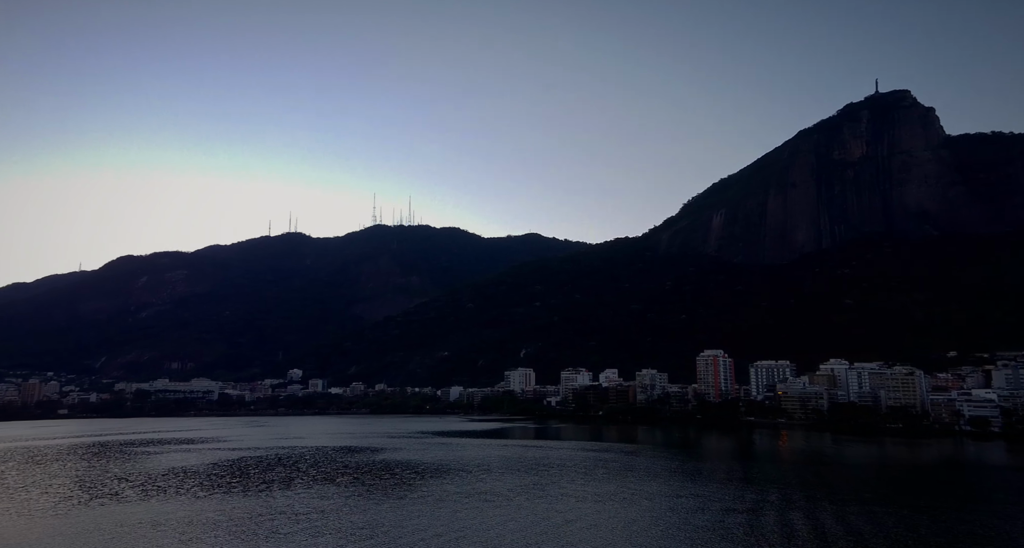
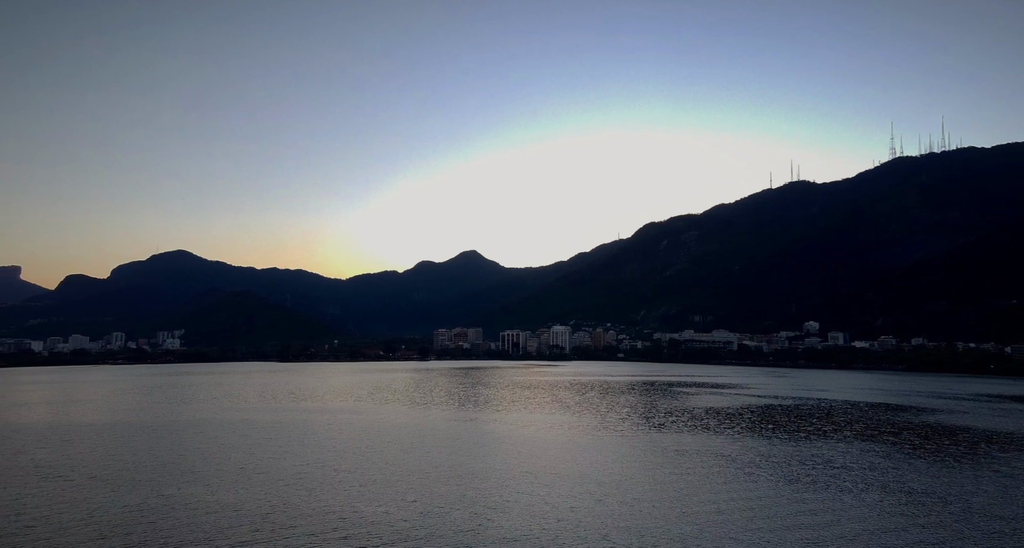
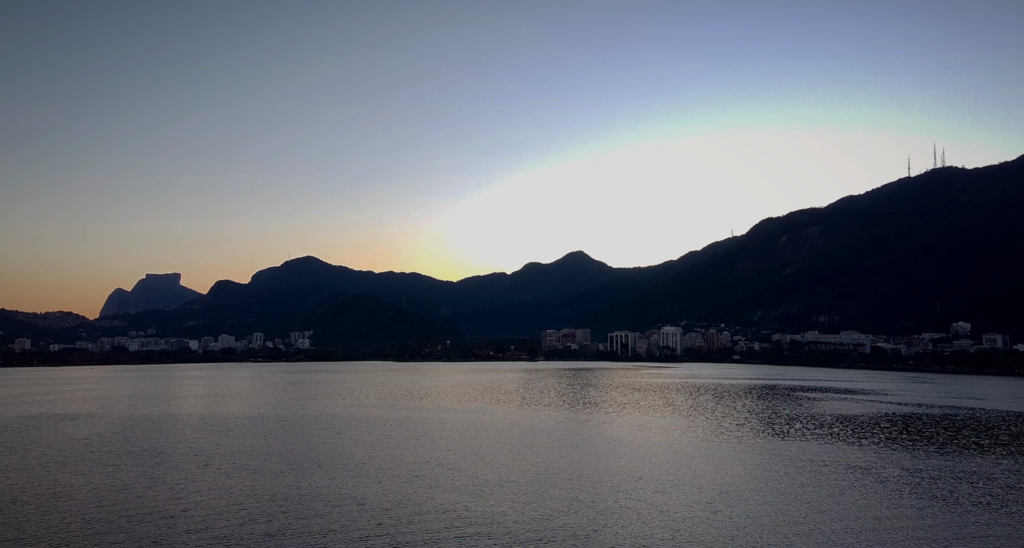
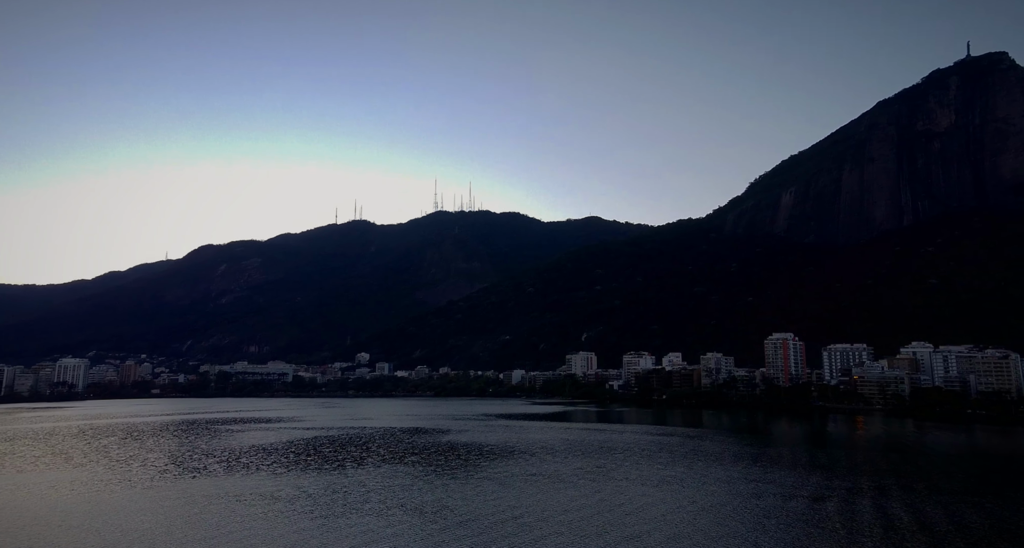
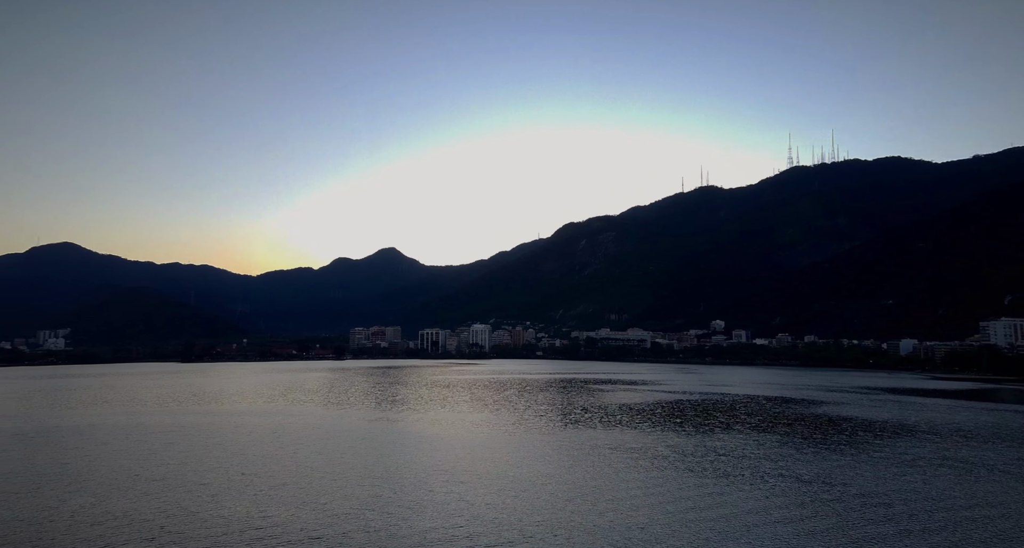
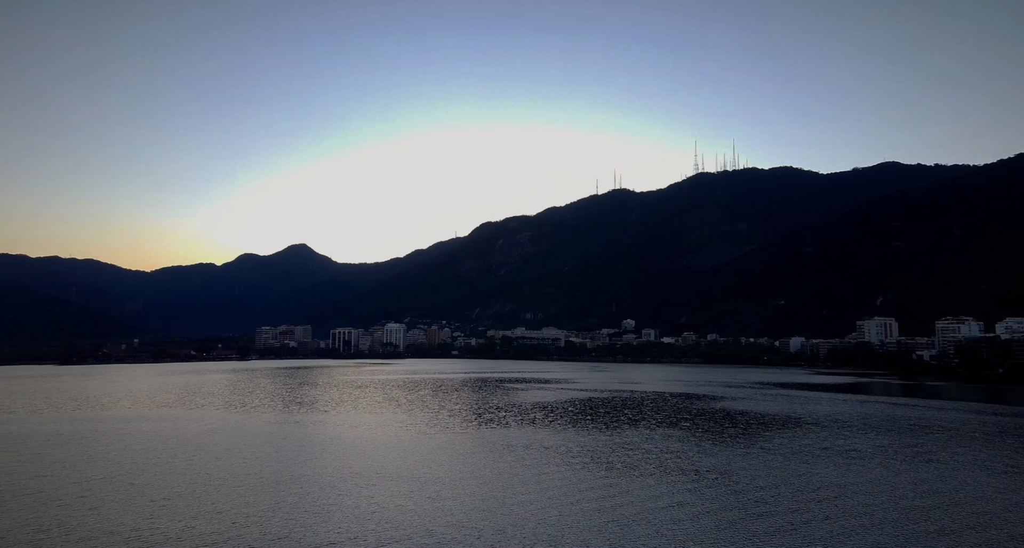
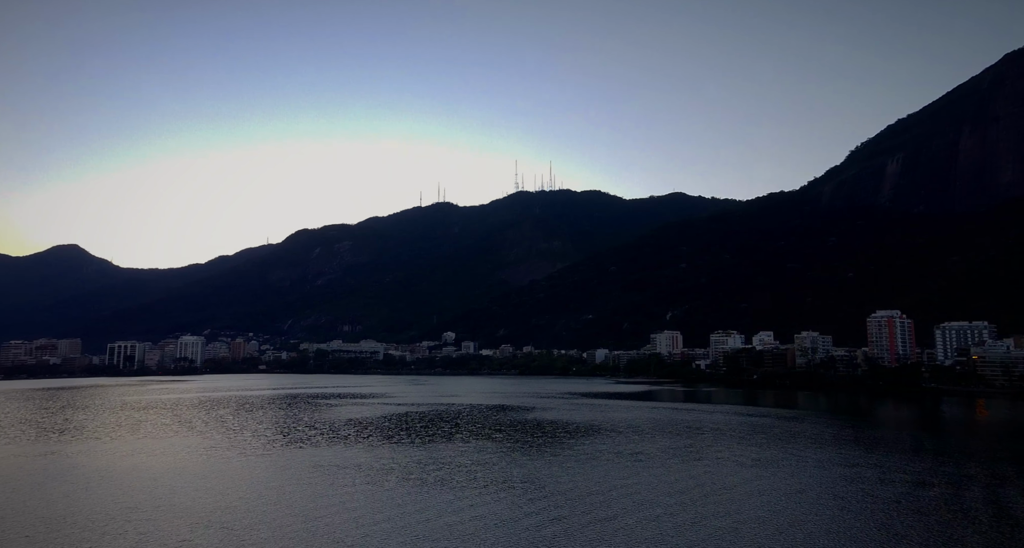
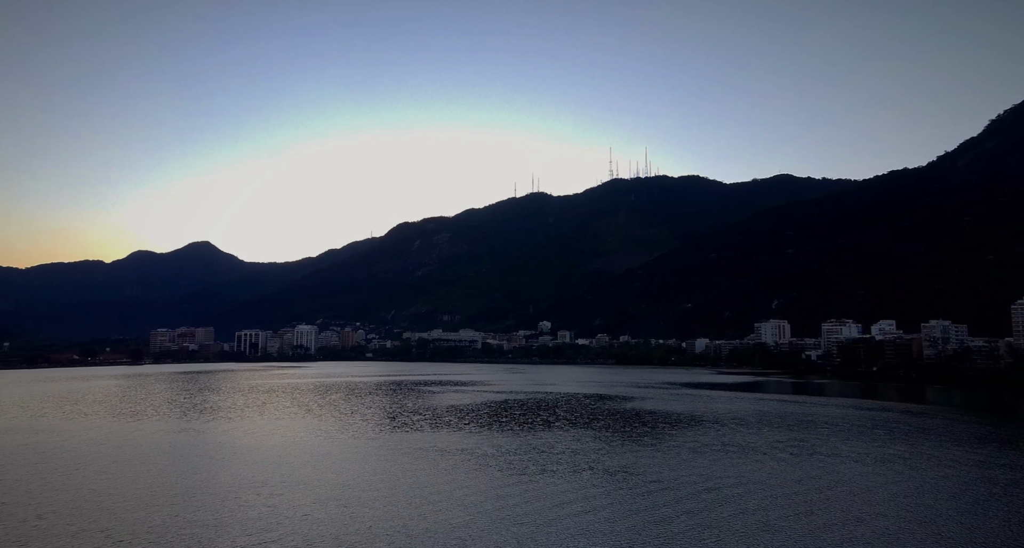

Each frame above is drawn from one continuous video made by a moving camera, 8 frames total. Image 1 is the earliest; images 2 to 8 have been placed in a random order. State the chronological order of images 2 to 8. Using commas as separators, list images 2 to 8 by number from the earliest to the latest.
4, 7, 8, 6, 5, 2, 3
